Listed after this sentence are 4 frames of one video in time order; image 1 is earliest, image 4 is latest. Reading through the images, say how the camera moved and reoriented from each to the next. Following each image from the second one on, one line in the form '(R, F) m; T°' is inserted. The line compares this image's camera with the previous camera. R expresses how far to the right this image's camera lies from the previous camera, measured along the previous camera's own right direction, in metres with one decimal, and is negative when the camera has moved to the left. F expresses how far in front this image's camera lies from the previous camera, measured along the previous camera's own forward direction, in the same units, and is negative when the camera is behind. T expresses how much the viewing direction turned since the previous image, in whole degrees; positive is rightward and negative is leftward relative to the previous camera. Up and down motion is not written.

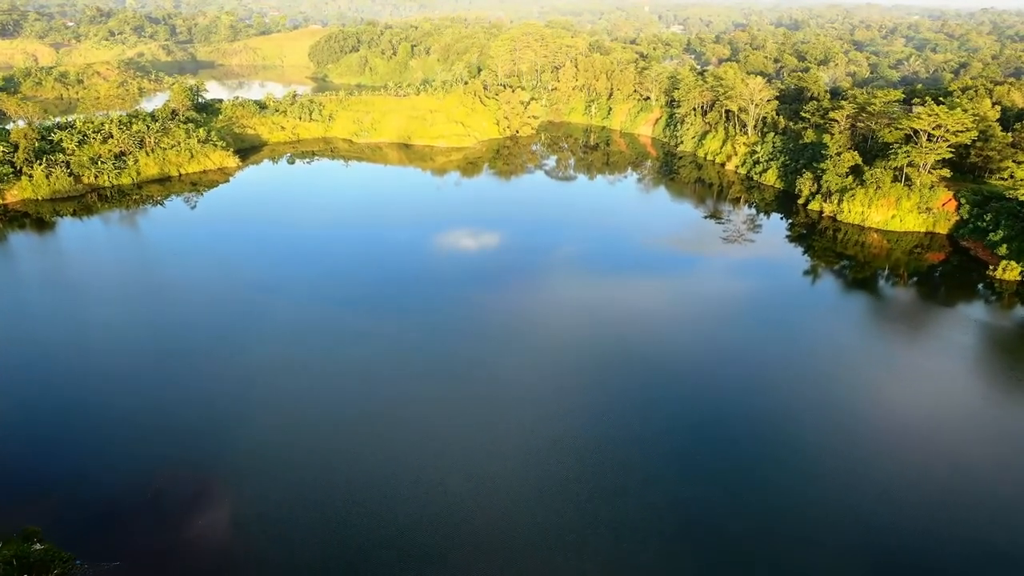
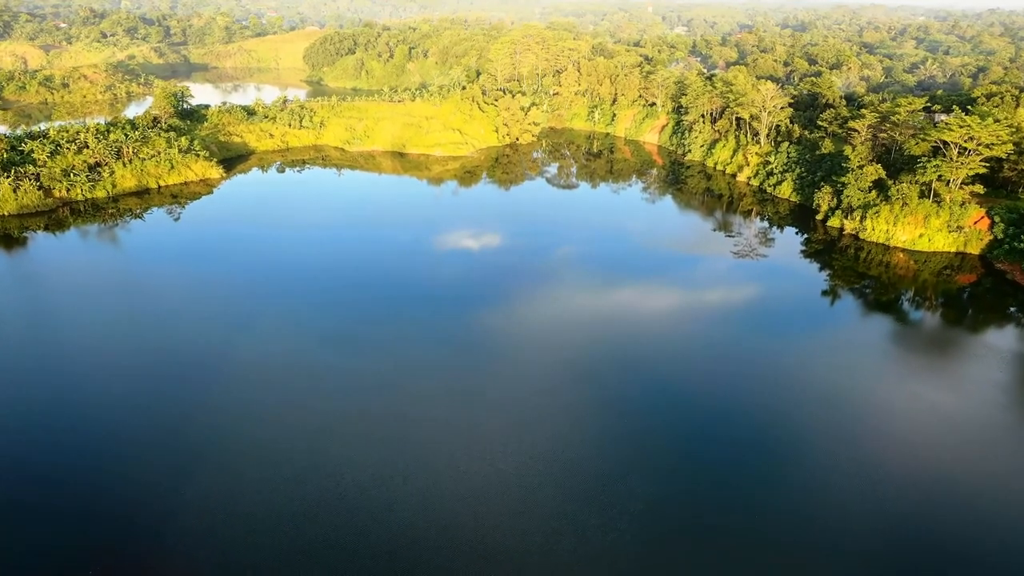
(+0.2, +2.2) m; 0°
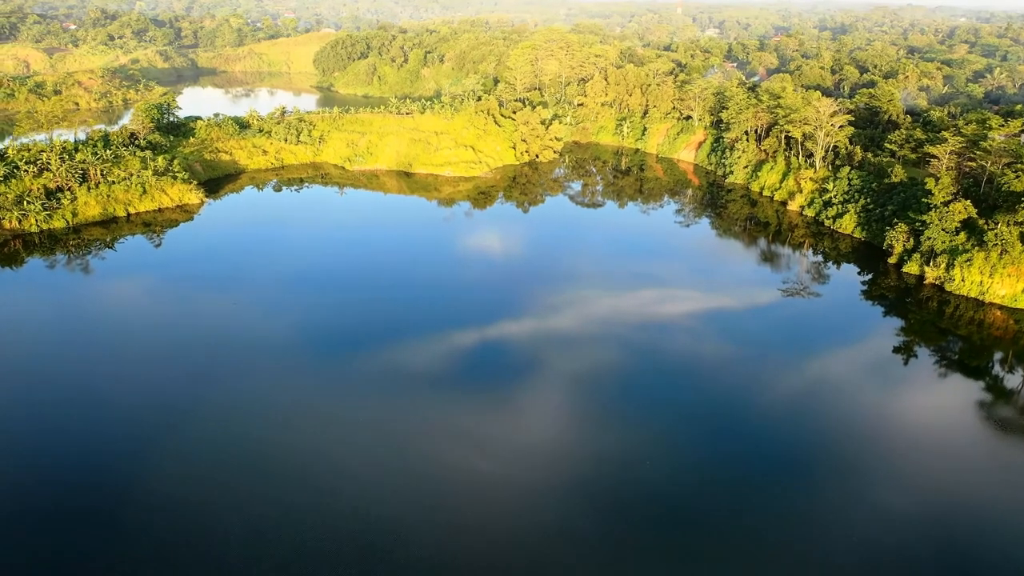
(+0.2, +4.8) m; -2°
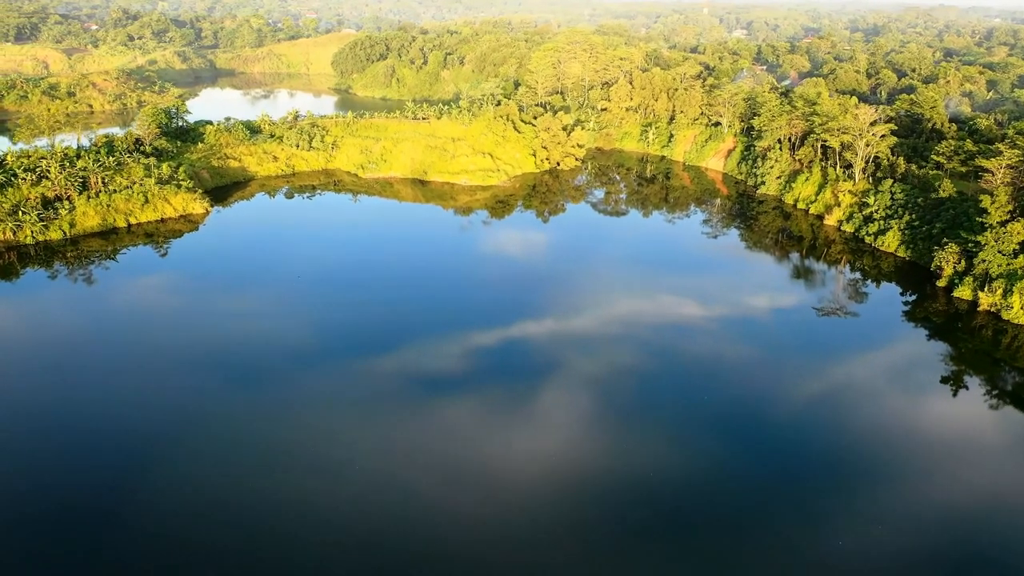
(0.0, +1.9) m; -2°
